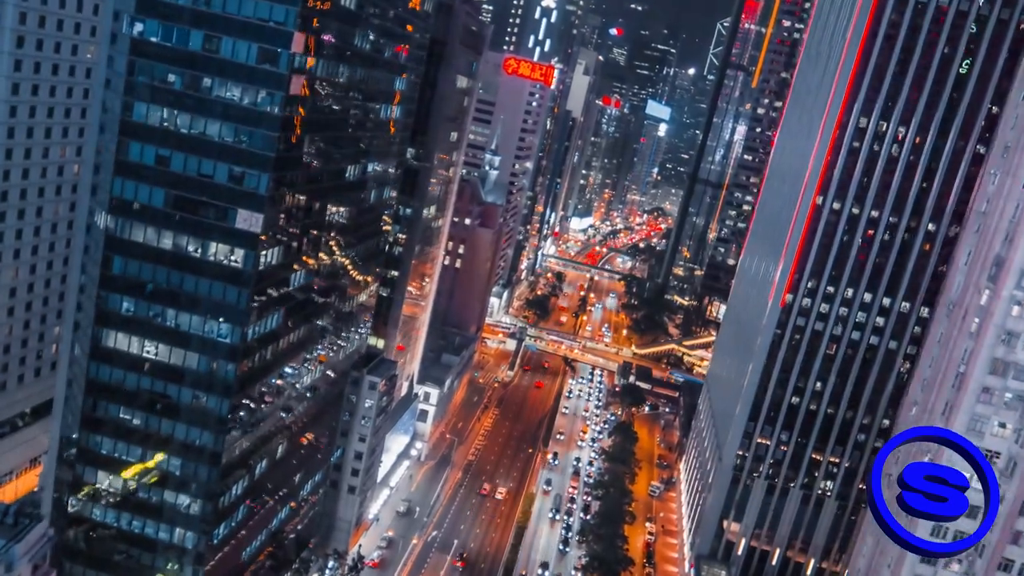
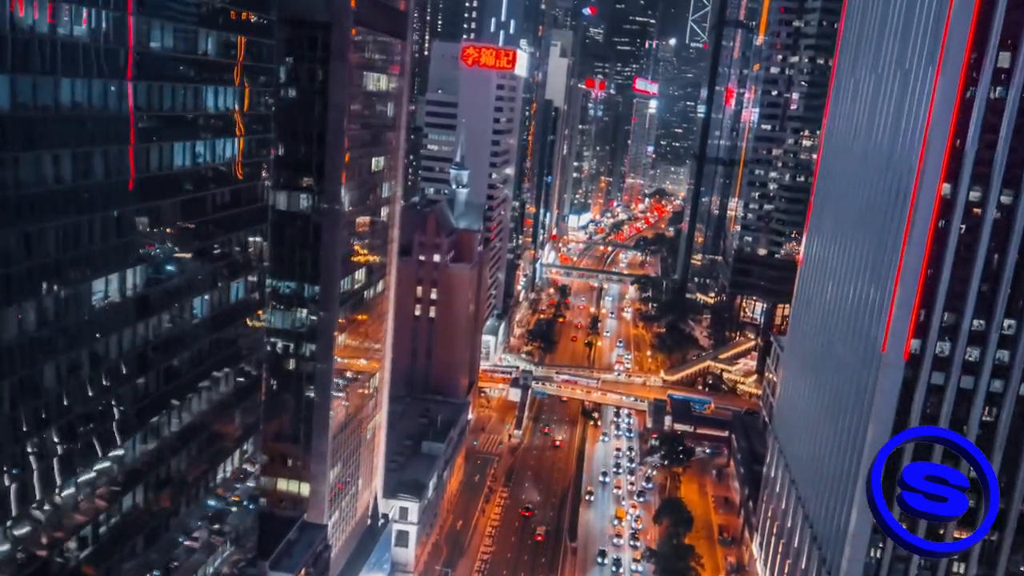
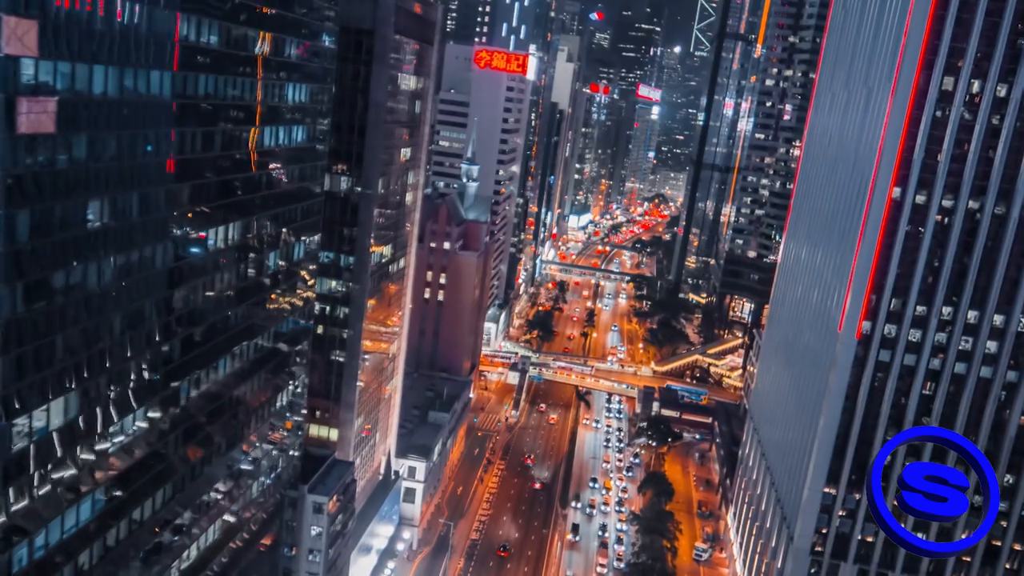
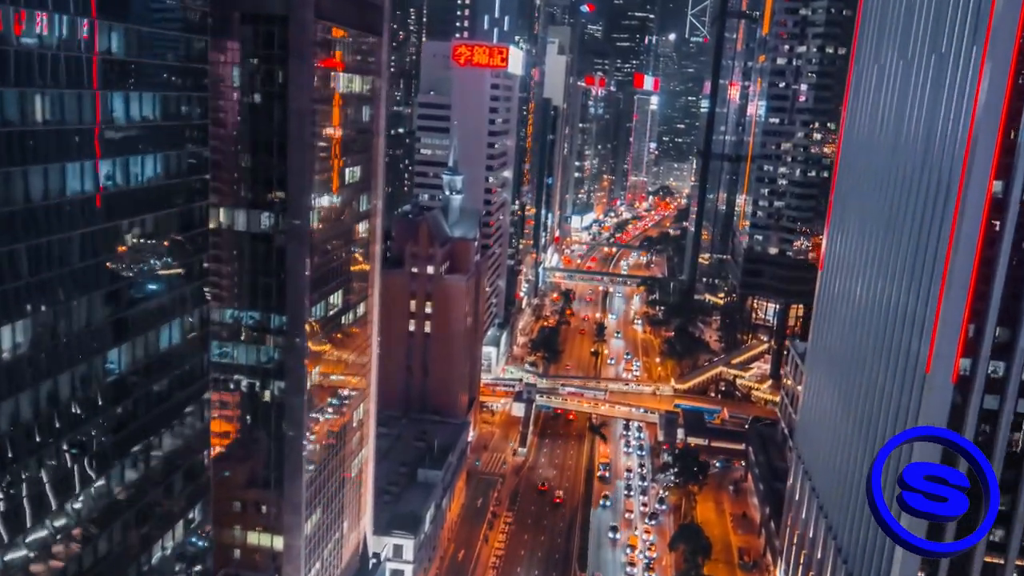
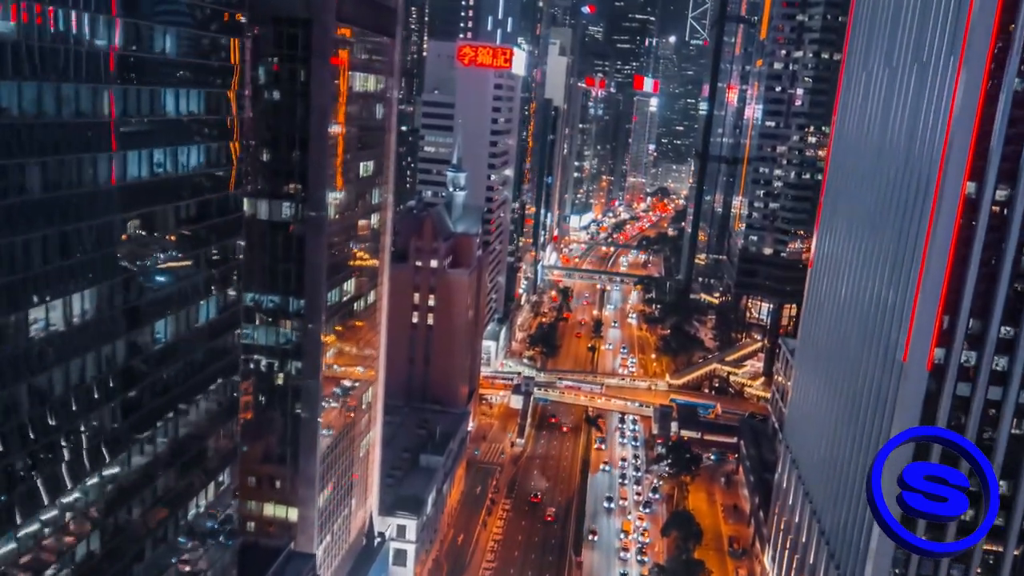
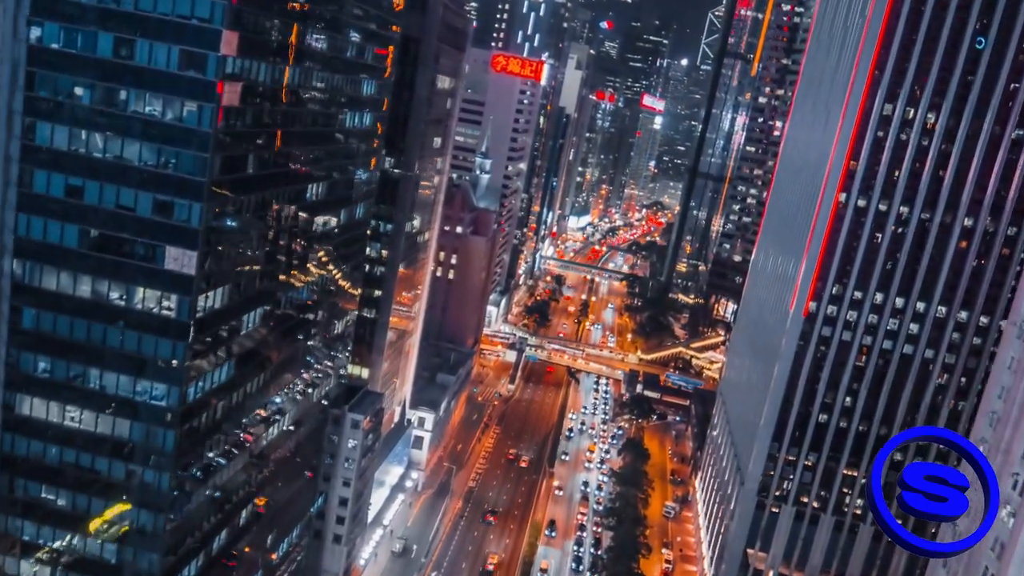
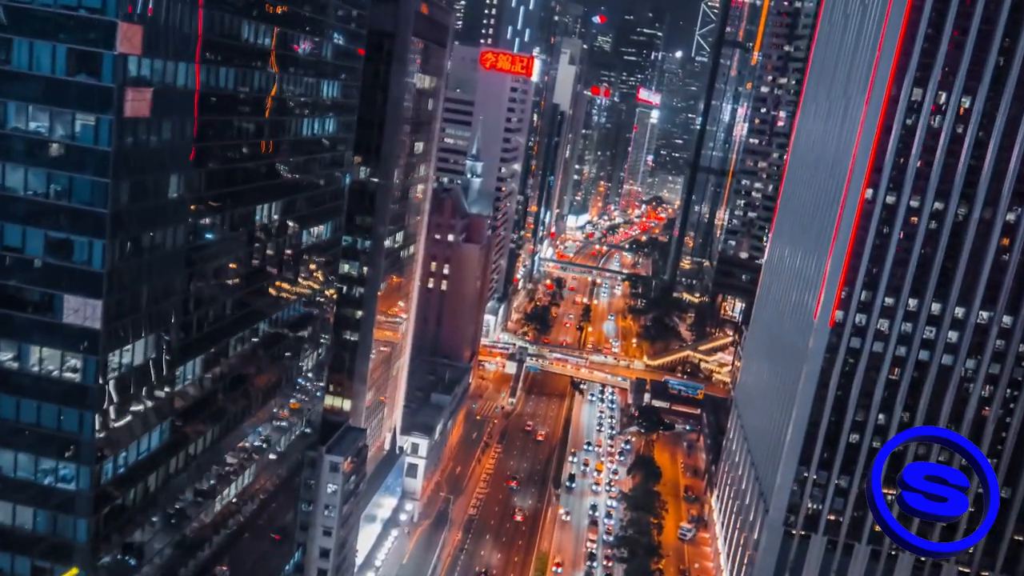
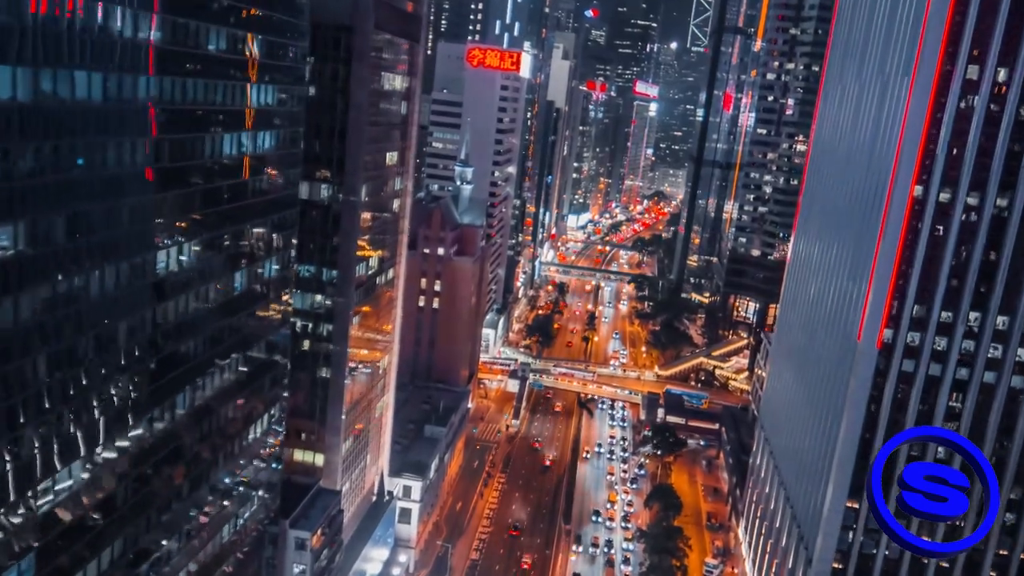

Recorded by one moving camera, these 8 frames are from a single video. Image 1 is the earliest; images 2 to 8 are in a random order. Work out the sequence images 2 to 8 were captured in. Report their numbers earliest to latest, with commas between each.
6, 7, 3, 8, 2, 5, 4
